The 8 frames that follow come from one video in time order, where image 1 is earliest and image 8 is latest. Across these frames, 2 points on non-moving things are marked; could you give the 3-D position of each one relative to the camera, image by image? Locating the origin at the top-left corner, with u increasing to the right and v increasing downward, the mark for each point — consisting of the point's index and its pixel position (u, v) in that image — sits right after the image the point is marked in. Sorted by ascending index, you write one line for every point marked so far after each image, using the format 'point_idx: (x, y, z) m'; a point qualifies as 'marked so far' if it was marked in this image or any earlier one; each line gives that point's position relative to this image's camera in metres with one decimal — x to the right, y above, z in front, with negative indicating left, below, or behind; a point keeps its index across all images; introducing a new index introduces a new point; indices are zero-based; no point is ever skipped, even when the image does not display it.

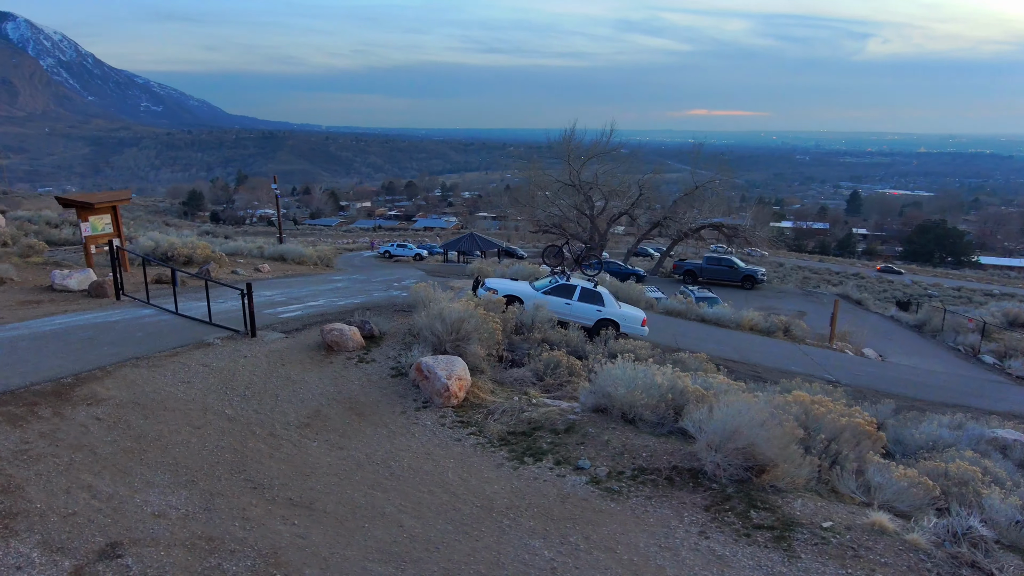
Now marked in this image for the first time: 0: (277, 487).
0: (-1.7, -1.6, +5.1) m
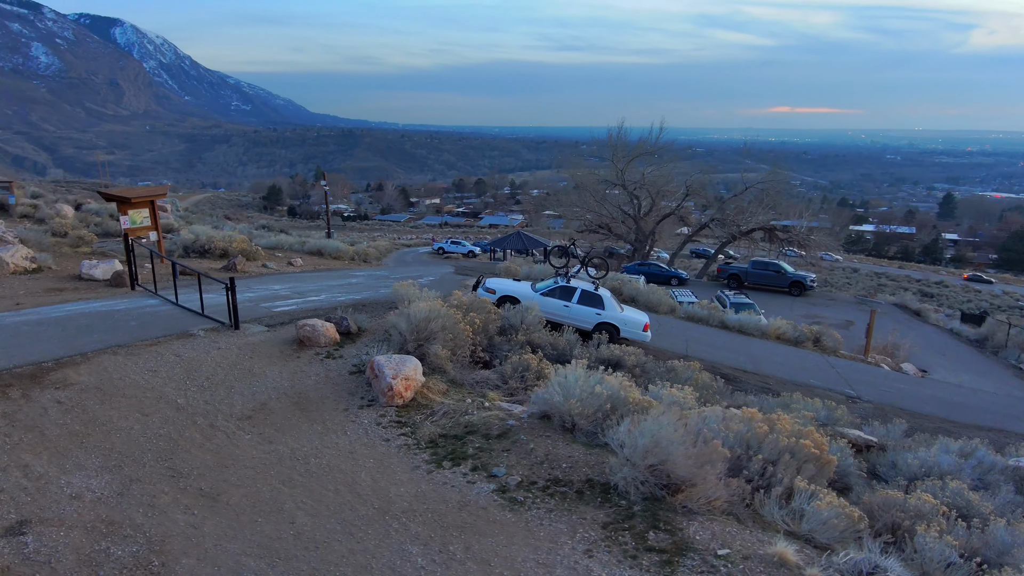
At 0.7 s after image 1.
0: (-2.5, -1.5, +5.2) m
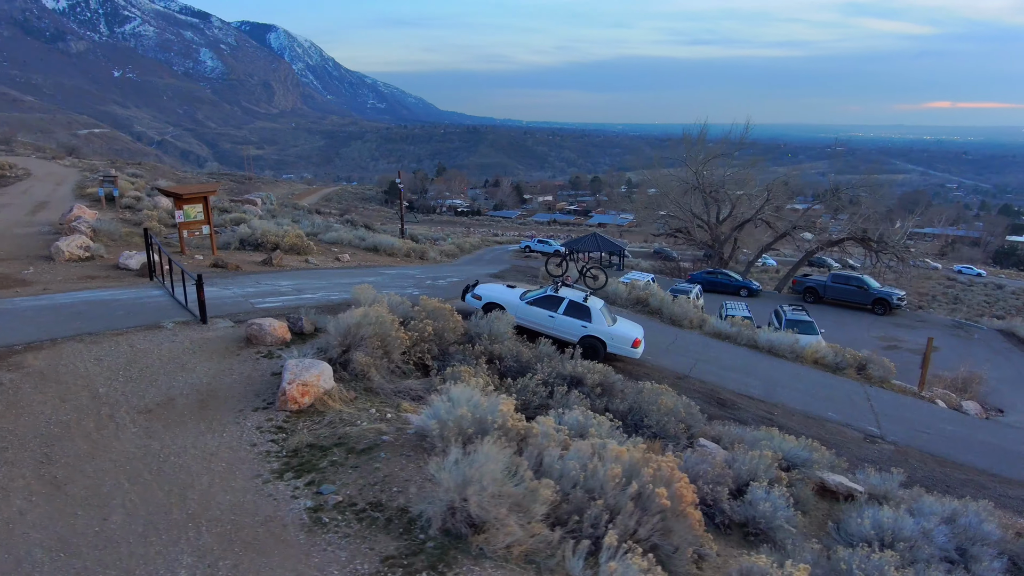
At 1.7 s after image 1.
0: (-3.9, -1.6, +5.6) m
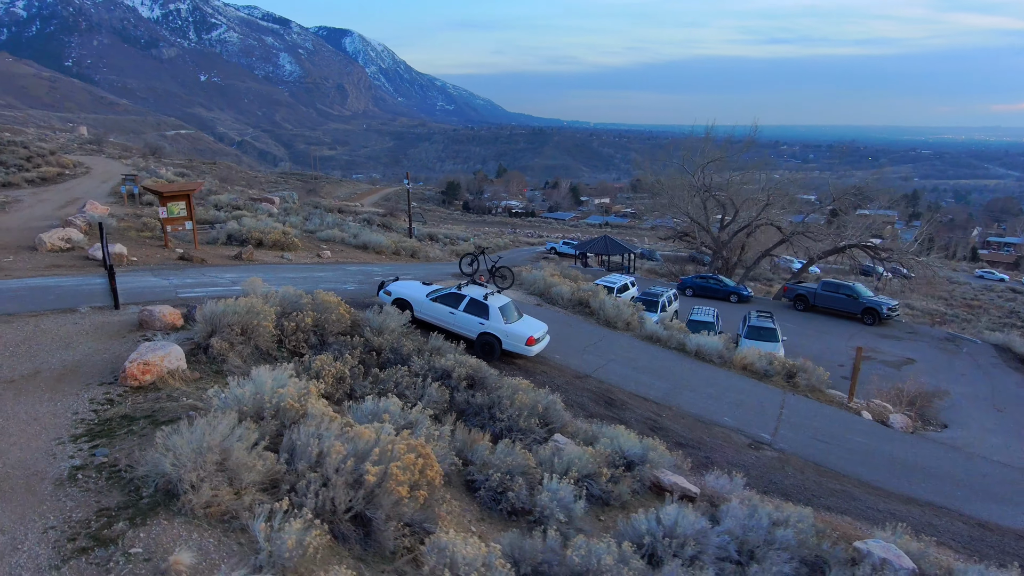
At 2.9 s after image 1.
0: (-6.1, -1.4, +6.5) m
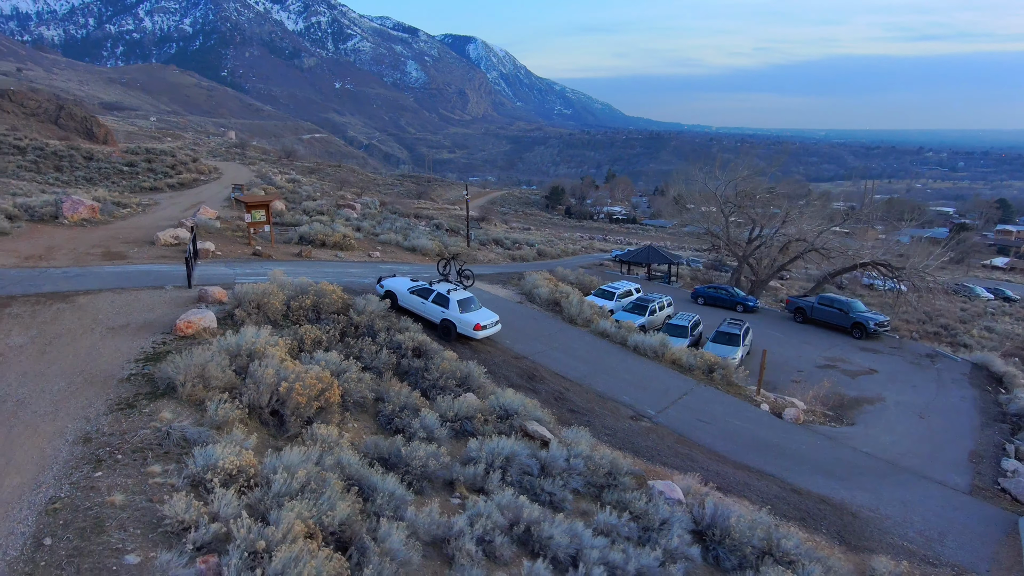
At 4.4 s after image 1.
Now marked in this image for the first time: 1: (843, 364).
0: (-7.9, -1.0, +11.1) m
1: (+10.0, -2.3, +19.4) m
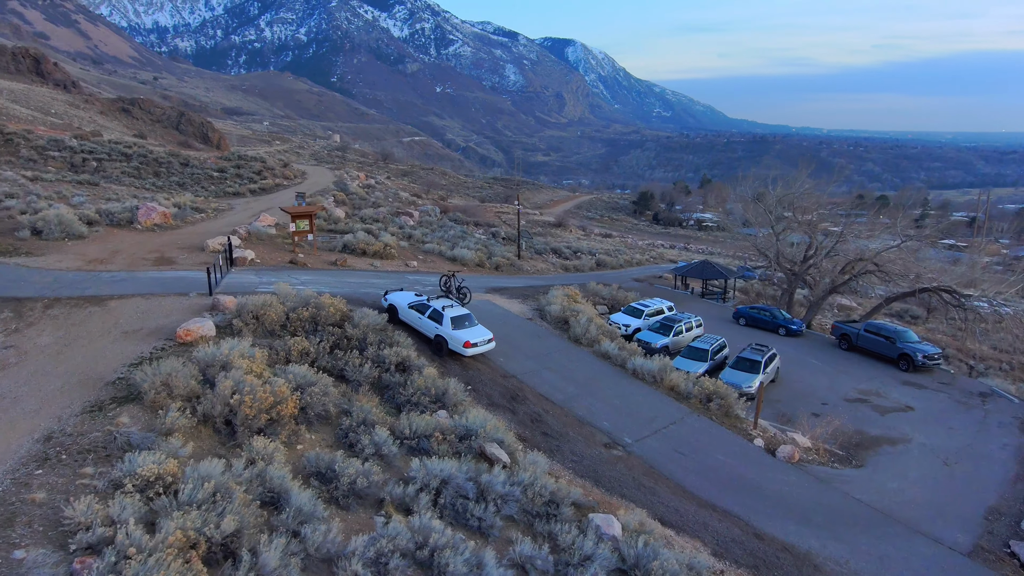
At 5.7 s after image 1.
0: (-8.6, -1.2, +12.4) m
1: (+10.3, -3.1, +18.1) m
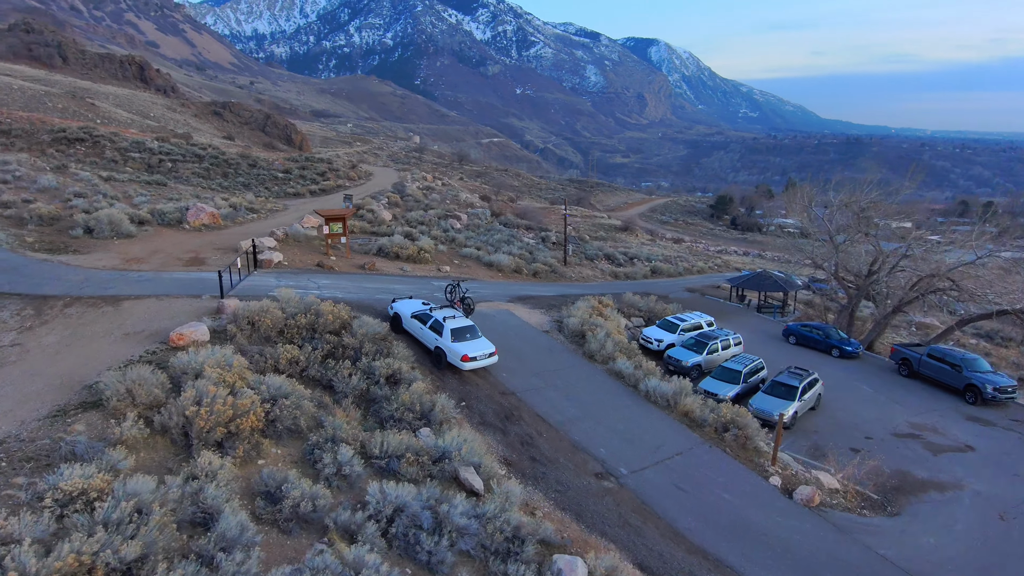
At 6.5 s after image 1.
0: (-8.8, -1.2, +12.7) m
1: (+10.5, -3.7, +16.1) m
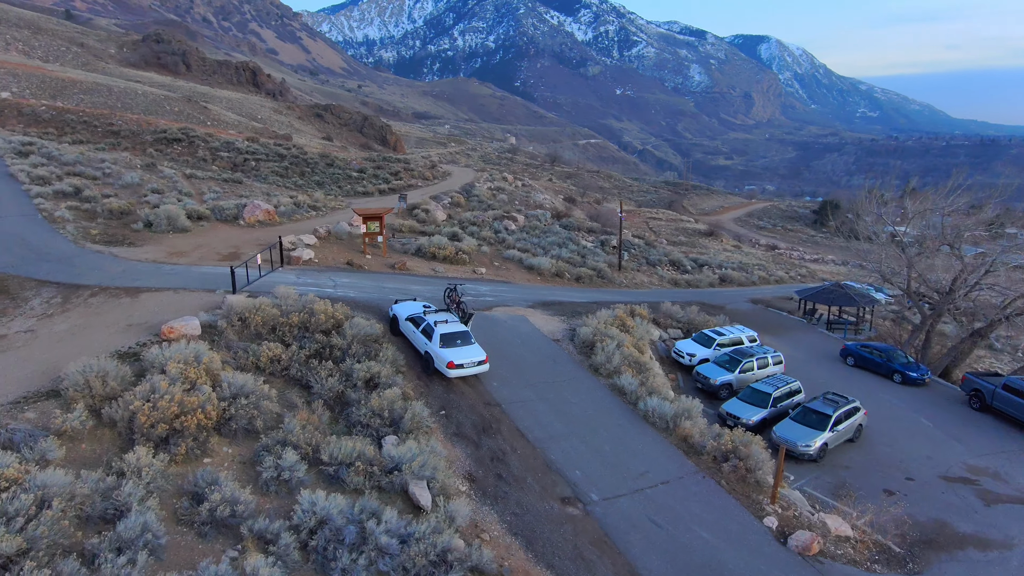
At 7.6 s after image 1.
0: (-9.2, -1.0, +13.4) m
1: (+10.4, -4.2, +13.9) m
